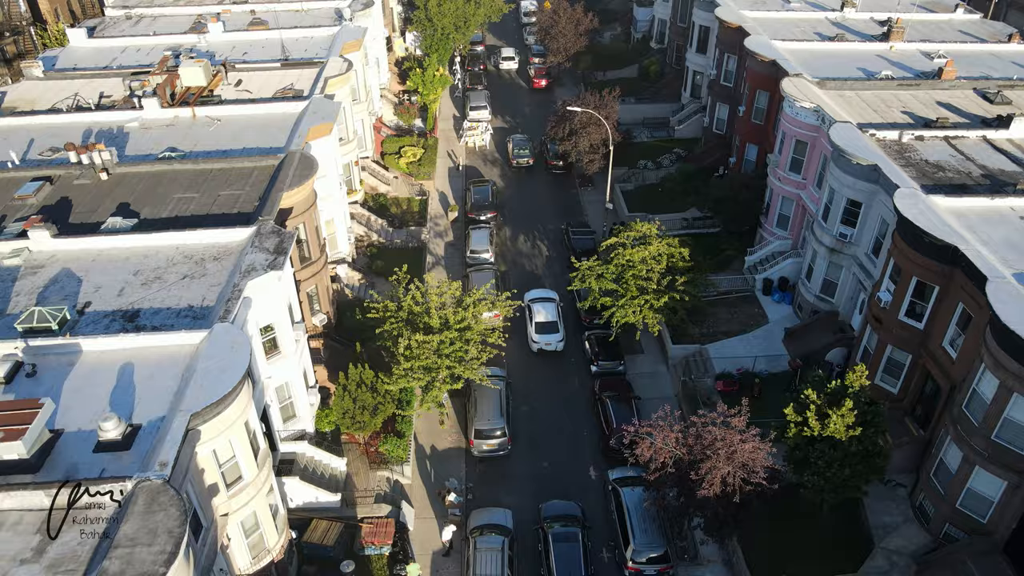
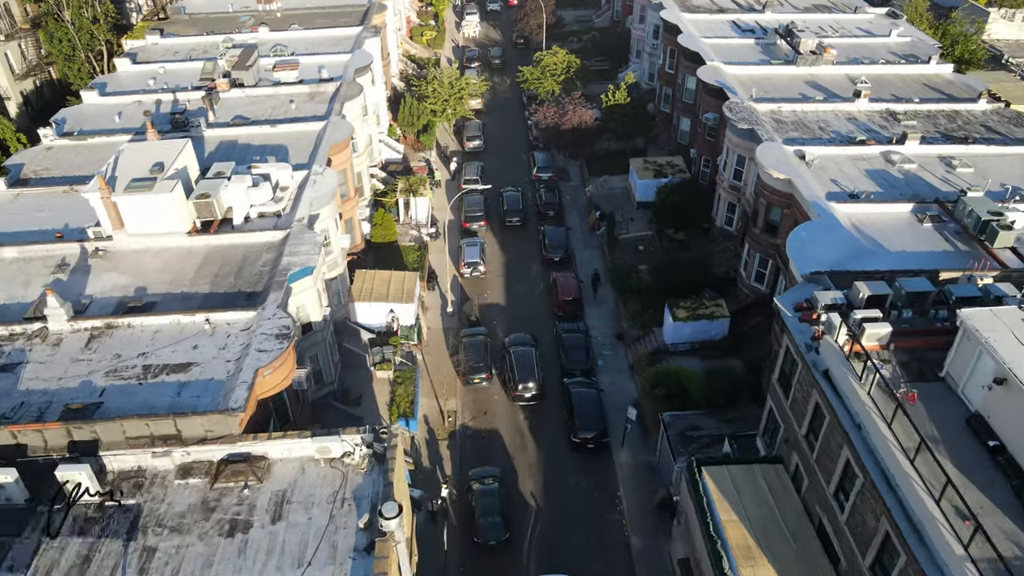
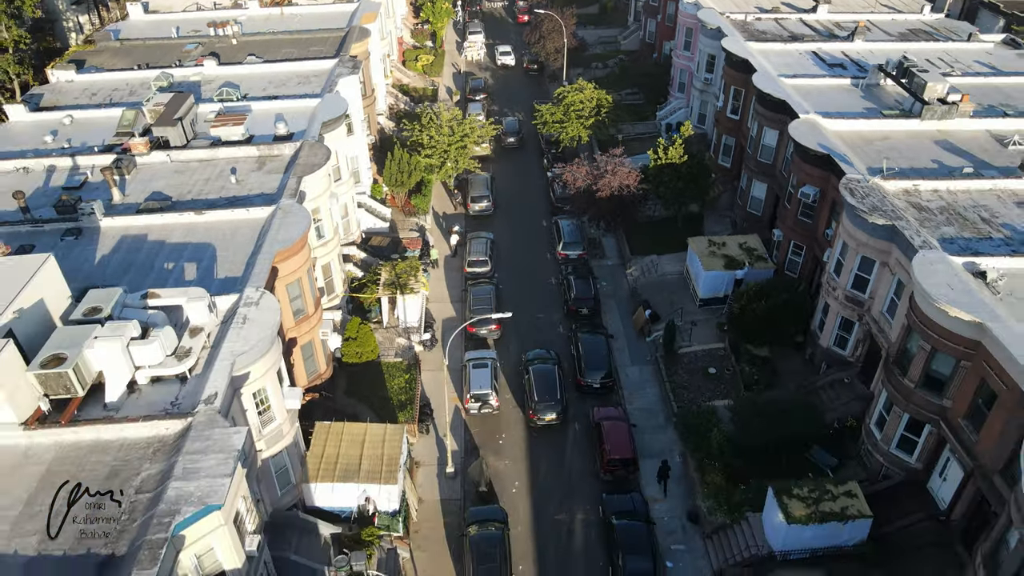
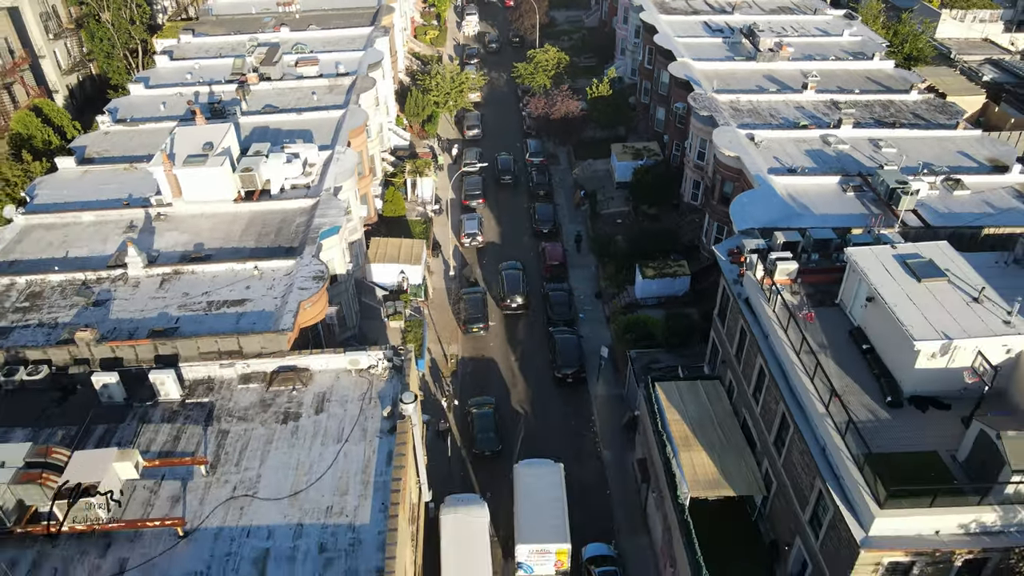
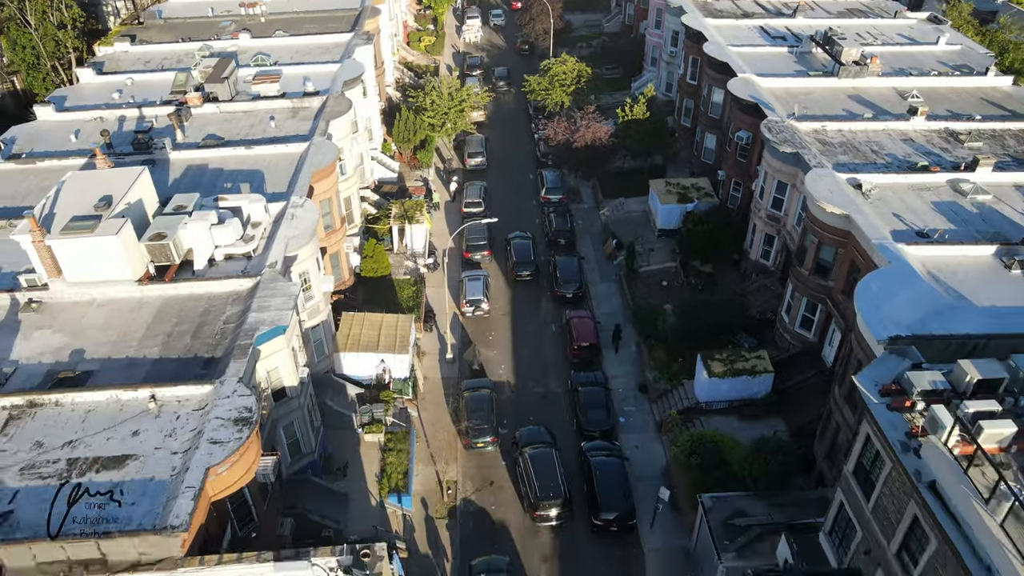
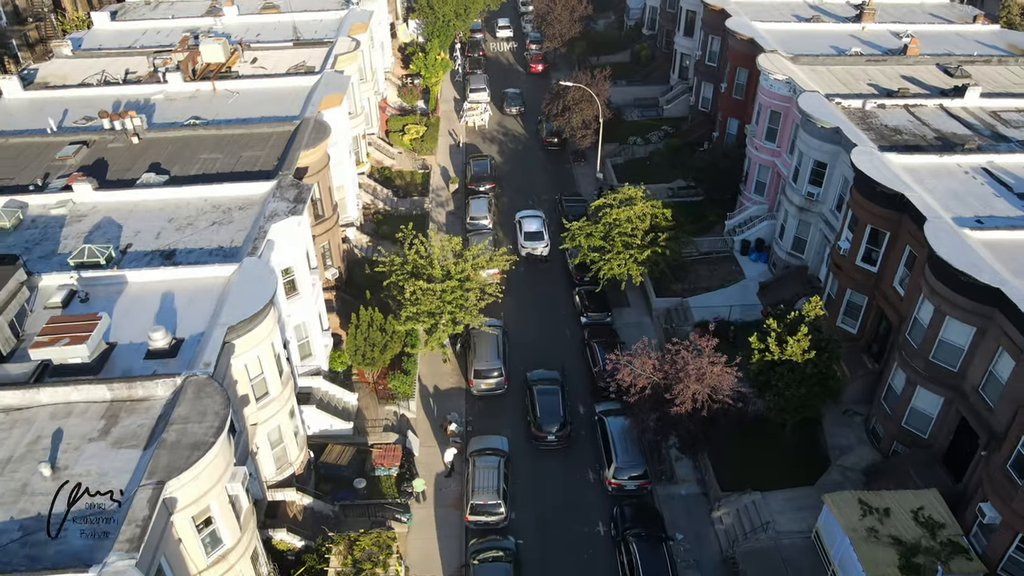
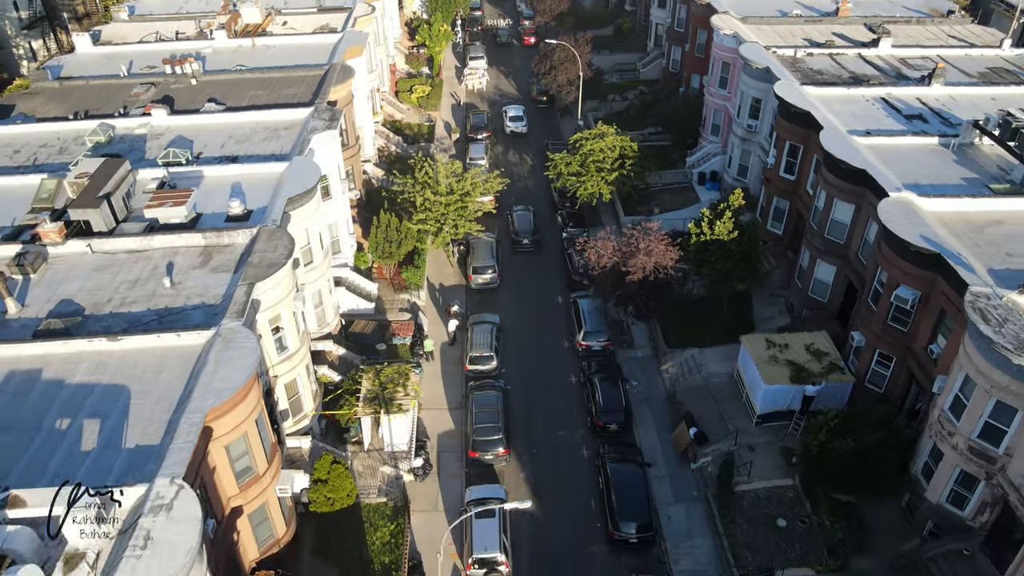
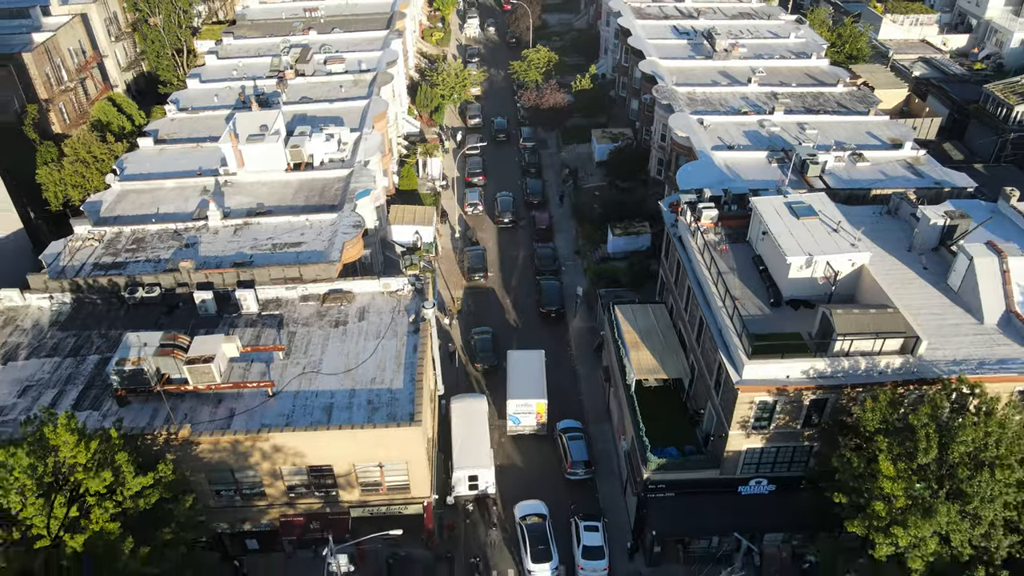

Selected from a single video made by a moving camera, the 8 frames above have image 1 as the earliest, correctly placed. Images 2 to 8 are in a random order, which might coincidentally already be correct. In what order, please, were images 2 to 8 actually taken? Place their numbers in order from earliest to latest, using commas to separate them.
6, 7, 3, 5, 2, 4, 8
